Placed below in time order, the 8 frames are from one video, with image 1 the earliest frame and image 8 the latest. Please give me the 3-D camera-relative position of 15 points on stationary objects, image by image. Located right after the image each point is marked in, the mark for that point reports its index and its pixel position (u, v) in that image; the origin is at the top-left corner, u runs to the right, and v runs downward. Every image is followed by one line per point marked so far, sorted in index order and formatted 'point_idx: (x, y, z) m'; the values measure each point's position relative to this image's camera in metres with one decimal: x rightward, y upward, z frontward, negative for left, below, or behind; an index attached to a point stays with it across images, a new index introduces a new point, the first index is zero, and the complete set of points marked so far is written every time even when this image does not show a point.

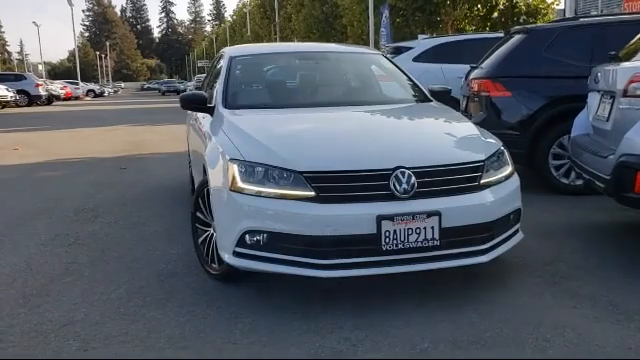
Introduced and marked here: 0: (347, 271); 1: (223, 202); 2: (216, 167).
0: (+0.2, -0.6, +3.8) m
1: (-0.6, -0.2, +4.1) m
2: (-0.7, +0.1, +4.3) m
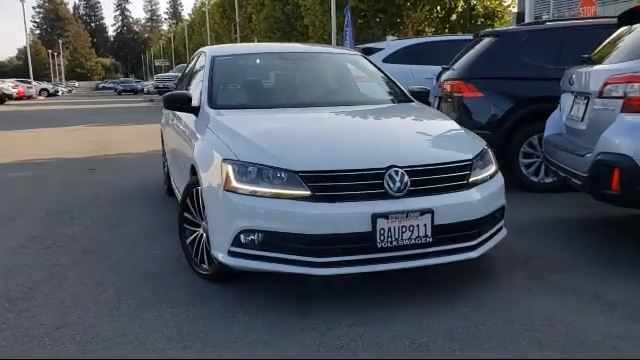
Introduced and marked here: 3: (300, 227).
0: (+0.2, -0.6, +3.9) m
1: (-0.7, -0.2, +4.1) m
2: (-0.8, +0.1, +4.3) m
3: (-0.1, -0.3, +3.8) m
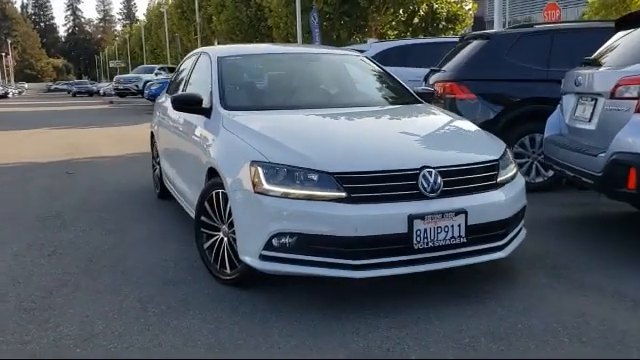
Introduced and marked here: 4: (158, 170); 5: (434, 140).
0: (+0.4, -0.6, +3.8) m
1: (-0.5, -0.2, +4.0) m
2: (-0.6, +0.1, +4.2) m
3: (+0.1, -0.3, +3.8) m
4: (-2.1, +0.1, +7.7) m
5: (+0.8, +0.3, +4.3) m
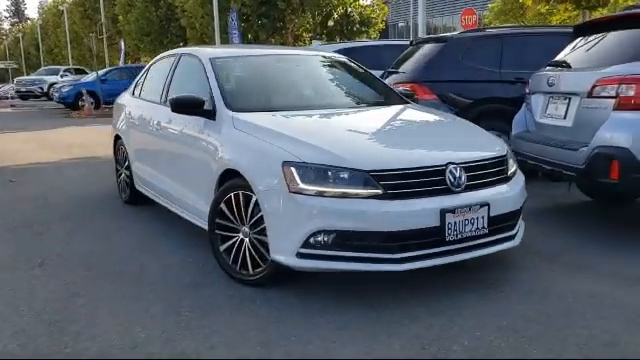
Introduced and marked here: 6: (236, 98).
0: (+0.6, -0.6, +4.0) m
1: (-0.2, -0.2, +4.1) m
2: (-0.4, +0.1, +4.2) m
3: (+0.4, -0.3, +3.9) m
4: (-2.4, +0.1, +7.4) m
5: (+0.9, +0.3, +4.5) m
6: (-0.7, +0.7, +5.3) m
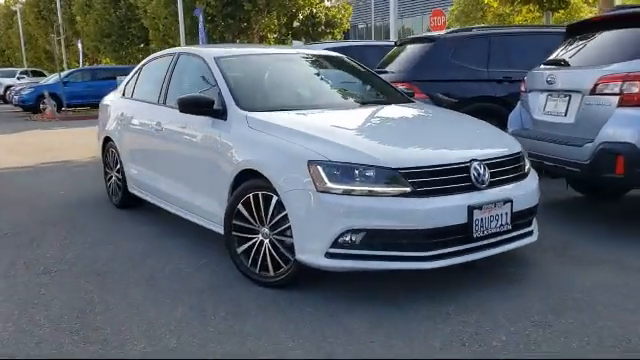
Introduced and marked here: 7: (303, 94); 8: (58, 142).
0: (+0.8, -0.6, +4.0) m
1: (-0.1, -0.2, +4.0) m
2: (-0.3, +0.1, +4.2) m
3: (+0.6, -0.3, +3.9) m
4: (-2.5, 0.0, +7.2) m
5: (+1.1, +0.3, +4.5) m
6: (-0.6, +0.7, +5.2) m
7: (-0.2, +0.8, +5.4) m
8: (-6.5, +1.0, +14.7) m
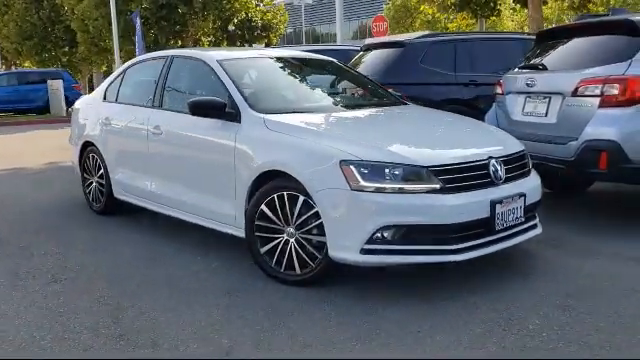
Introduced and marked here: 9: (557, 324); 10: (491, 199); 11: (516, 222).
0: (+1.1, -0.5, +4.3) m
1: (+0.2, -0.2, +4.1) m
2: (-0.1, +0.1, +4.3) m
3: (+0.8, -0.3, +4.1) m
4: (-2.6, 0.0, +7.0) m
5: (+1.2, +0.4, +4.8) m
6: (-0.5, +0.7, +5.3) m
7: (-0.2, +0.8, +5.5) m
8: (-7.5, +0.7, +14.0) m
9: (+1.5, -0.9, +3.7) m
10: (+1.2, -0.1, +4.3) m
11: (+1.5, -0.3, +4.5) m
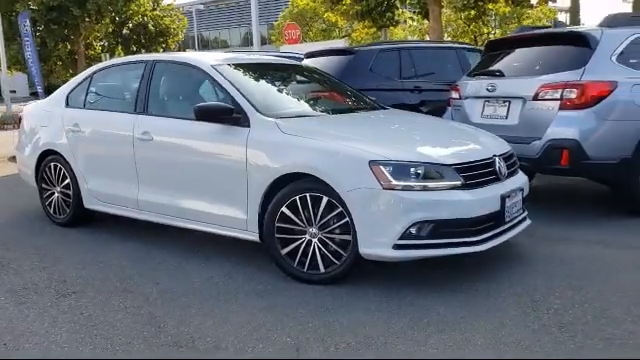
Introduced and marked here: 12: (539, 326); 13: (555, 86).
0: (+1.3, -0.5, +4.6) m
1: (+0.4, -0.2, +4.3) m
2: (+0.1, +0.1, +4.4) m
3: (+1.0, -0.2, +4.4) m
4: (-2.9, -0.1, +6.7) m
5: (+1.3, +0.4, +5.2) m
6: (-0.5, +0.7, +5.3) m
7: (-0.2, +0.8, +5.7) m
8: (-9.0, +0.4, +12.6) m
9: (+1.8, -0.9, +4.2) m
10: (+1.4, -0.1, +4.7) m
11: (+1.6, -0.3, +4.9) m
12: (+1.4, -0.9, +3.8) m
13: (+2.5, +1.0, +6.4) m
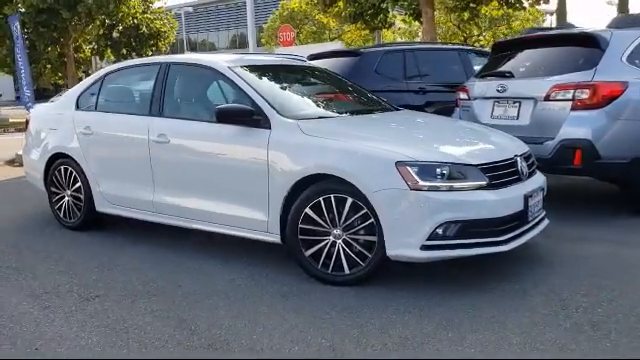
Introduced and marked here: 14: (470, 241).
0: (+1.5, -0.5, +4.6) m
1: (+0.6, -0.2, +4.3) m
2: (+0.3, +0.1, +4.4) m
3: (+1.2, -0.2, +4.5) m
4: (-2.7, -0.2, +6.6) m
5: (+1.5, +0.4, +5.2) m
6: (-0.4, +0.6, +5.3) m
7: (0.0, +0.7, +5.7) m
8: (-9.0, +0.3, +12.4) m
9: (+2.0, -0.9, +4.2) m
10: (+1.6, -0.1, +4.7) m
11: (+1.8, -0.3, +5.0) m
12: (+1.6, -0.9, +3.8) m
13: (+2.7, +1.0, +6.4) m
14: (+1.1, -0.5, +4.5) m
